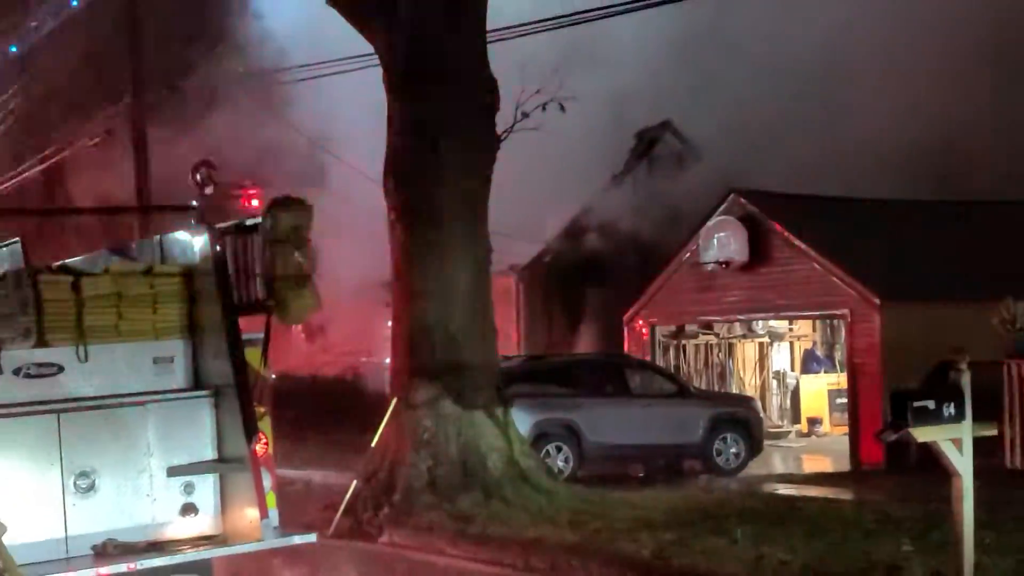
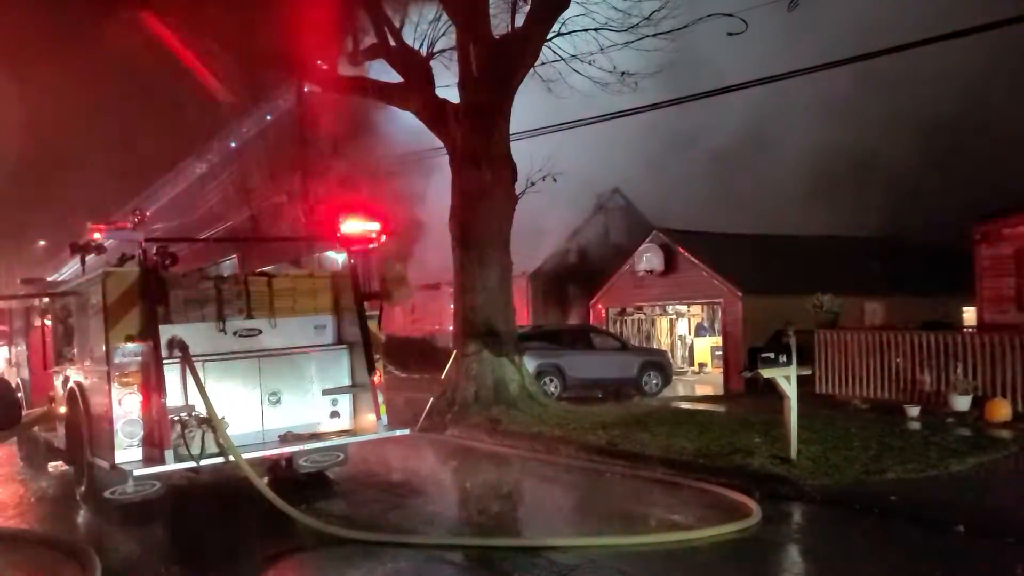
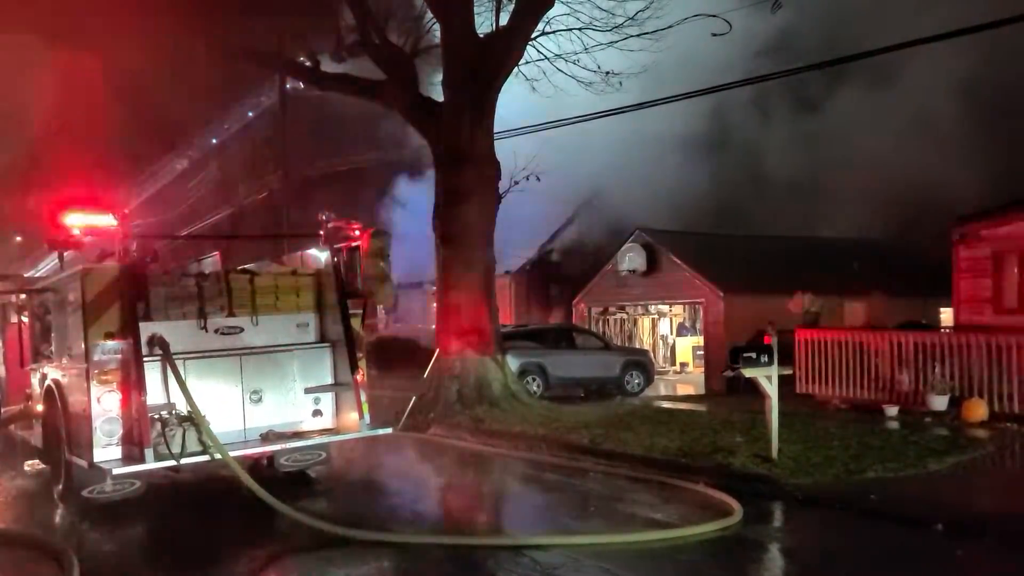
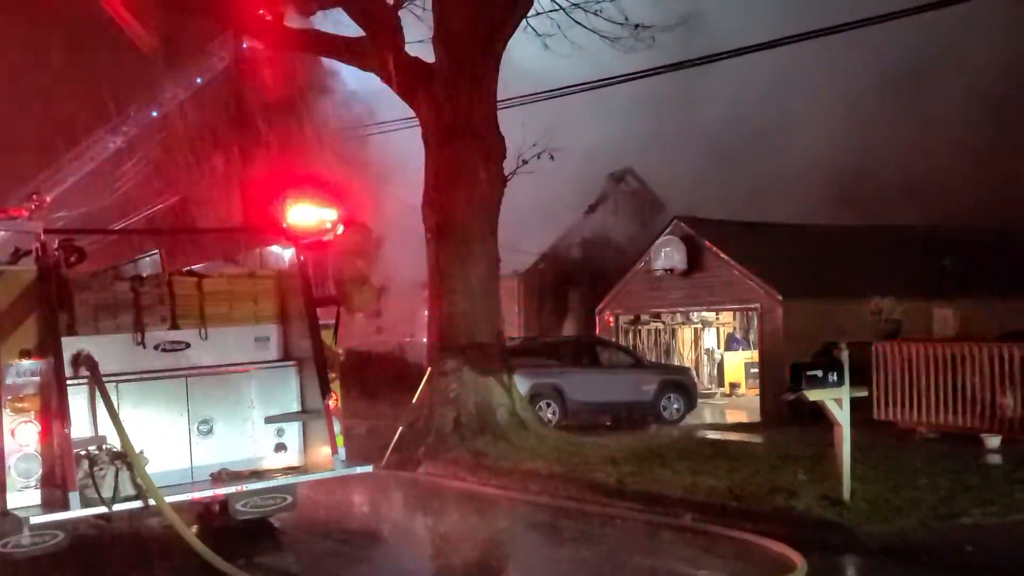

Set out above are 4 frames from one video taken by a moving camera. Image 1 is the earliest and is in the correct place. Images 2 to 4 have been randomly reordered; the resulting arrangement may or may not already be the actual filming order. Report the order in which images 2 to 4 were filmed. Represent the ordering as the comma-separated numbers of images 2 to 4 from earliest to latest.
4, 2, 3
